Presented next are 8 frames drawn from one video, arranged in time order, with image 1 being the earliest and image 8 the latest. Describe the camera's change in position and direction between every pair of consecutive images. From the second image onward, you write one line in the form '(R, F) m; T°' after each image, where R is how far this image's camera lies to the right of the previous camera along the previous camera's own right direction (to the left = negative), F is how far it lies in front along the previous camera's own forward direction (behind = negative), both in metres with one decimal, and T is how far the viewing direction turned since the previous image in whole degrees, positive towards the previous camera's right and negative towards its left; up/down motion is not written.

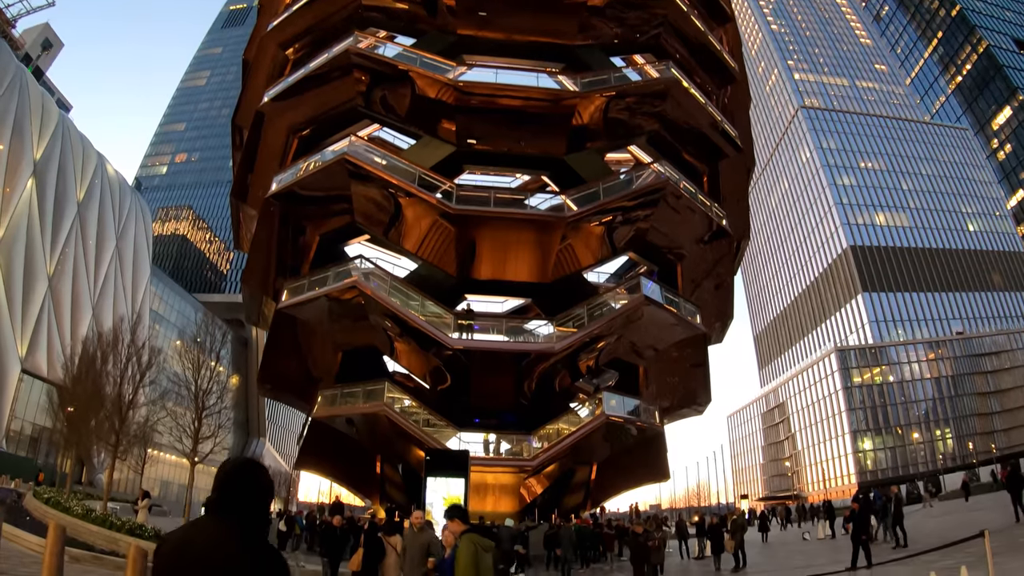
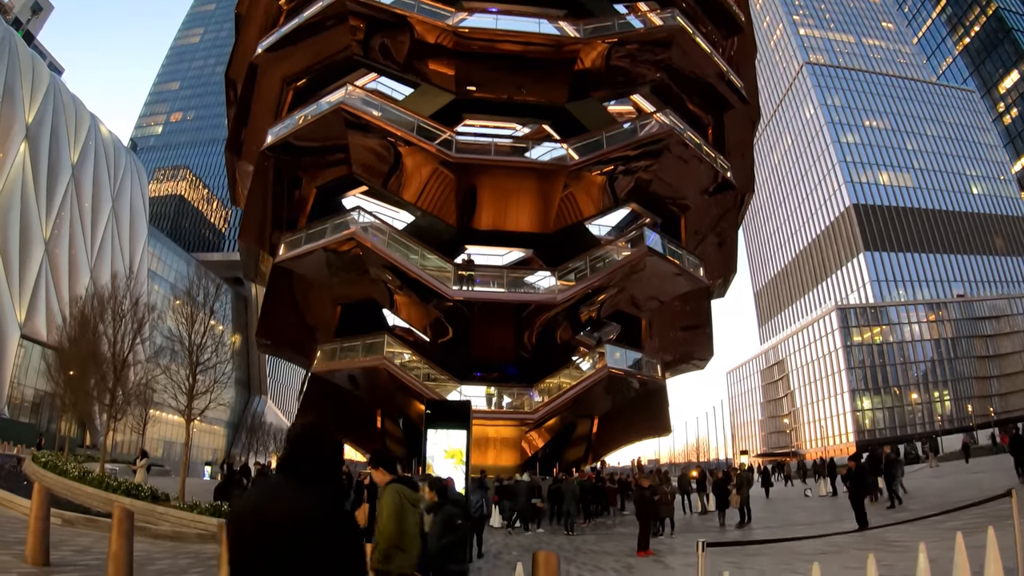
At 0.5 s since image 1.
(-0.1, +0.6) m; 0°
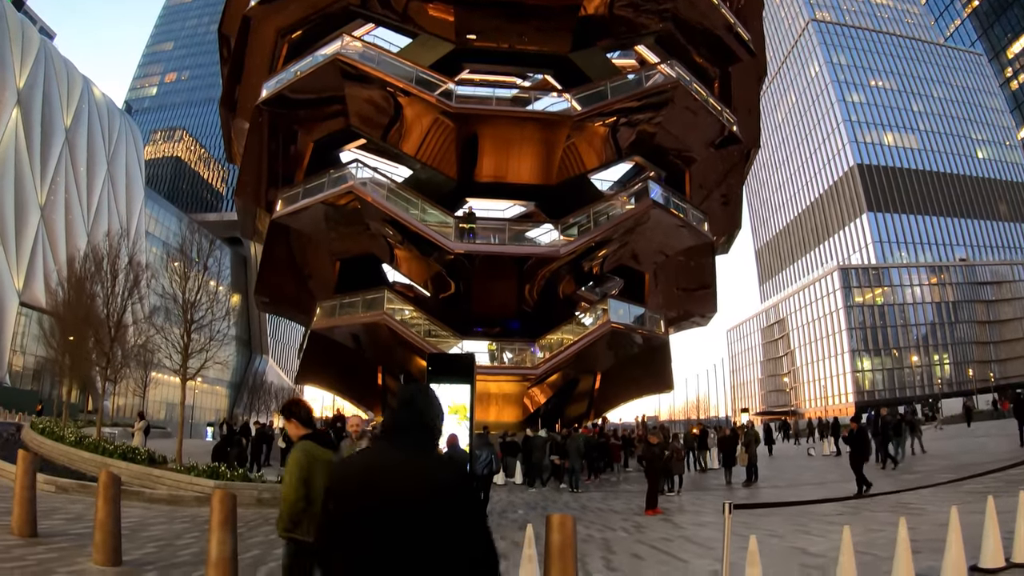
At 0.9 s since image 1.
(-0.1, +0.7) m; 0°
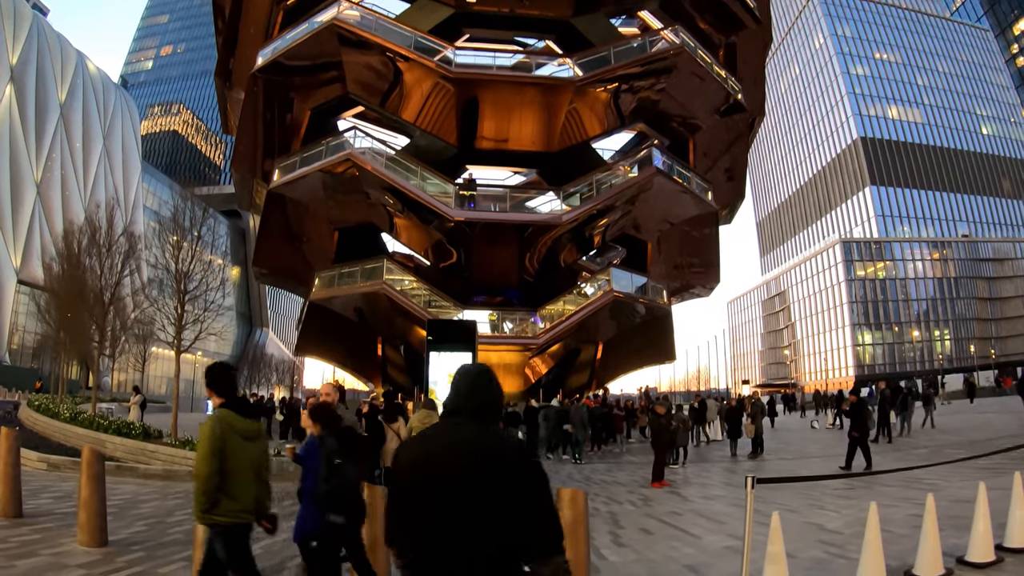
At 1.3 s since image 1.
(0.0, +0.4) m; 0°
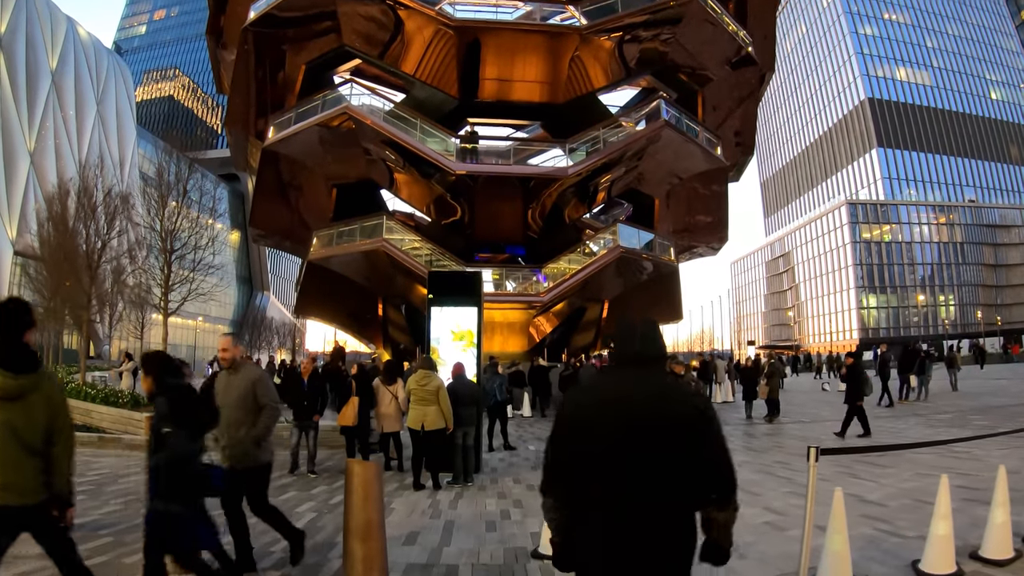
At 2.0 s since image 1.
(-0.1, +0.8) m; 0°
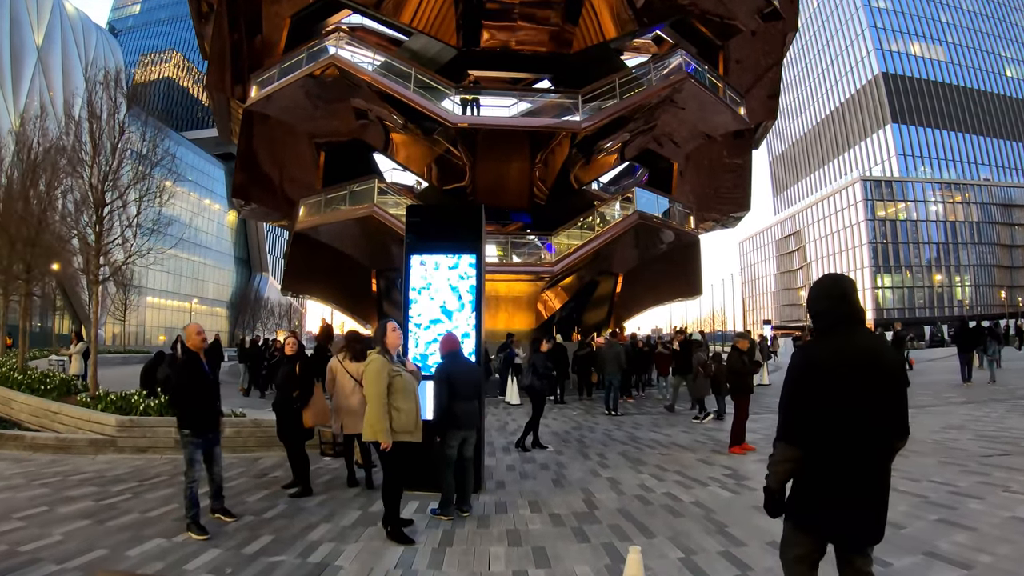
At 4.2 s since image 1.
(-0.1, +2.3) m; 0°
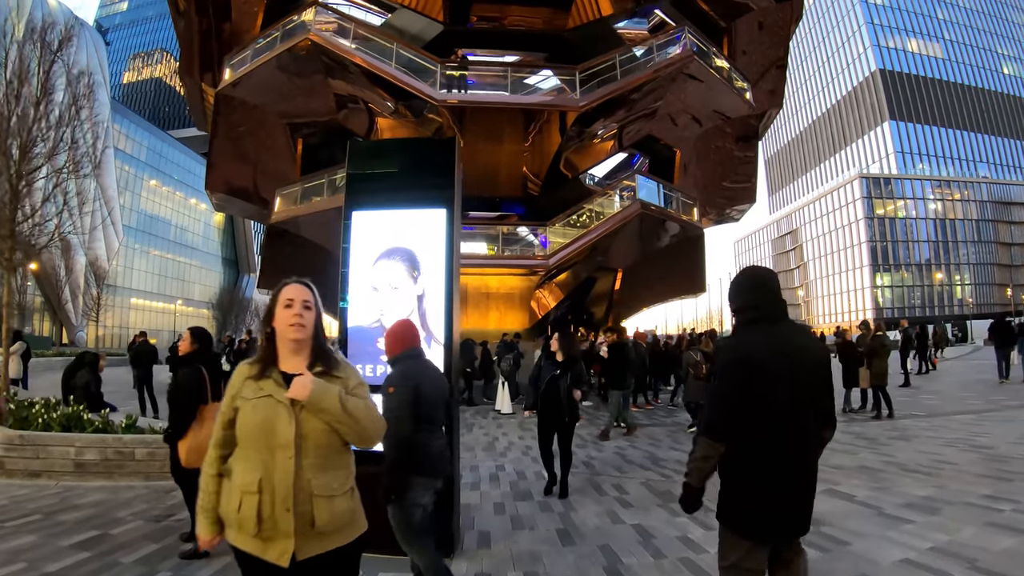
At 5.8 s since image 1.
(0.0, +1.6) m; +1°
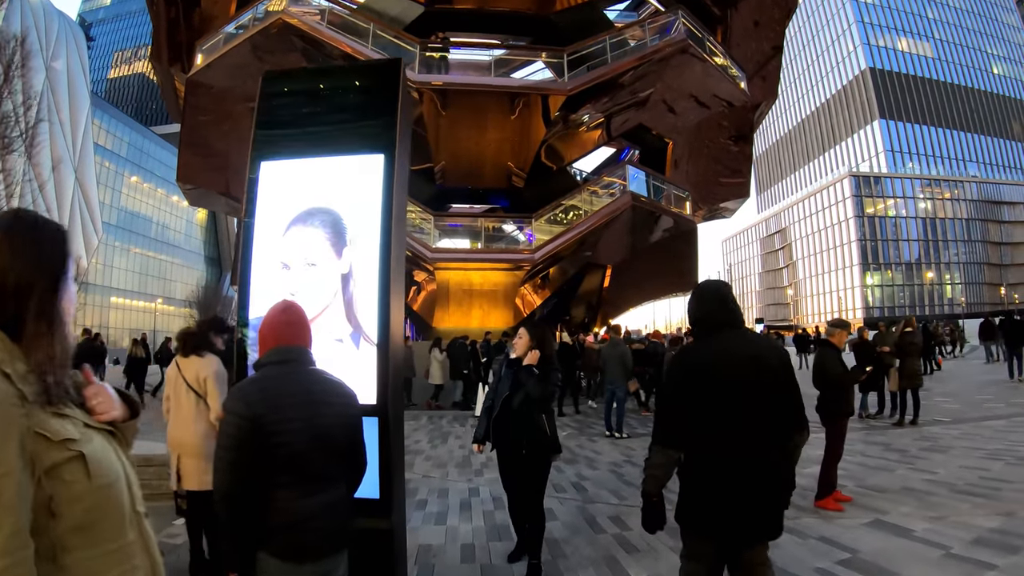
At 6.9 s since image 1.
(+0.1, +1.0) m; +1°
